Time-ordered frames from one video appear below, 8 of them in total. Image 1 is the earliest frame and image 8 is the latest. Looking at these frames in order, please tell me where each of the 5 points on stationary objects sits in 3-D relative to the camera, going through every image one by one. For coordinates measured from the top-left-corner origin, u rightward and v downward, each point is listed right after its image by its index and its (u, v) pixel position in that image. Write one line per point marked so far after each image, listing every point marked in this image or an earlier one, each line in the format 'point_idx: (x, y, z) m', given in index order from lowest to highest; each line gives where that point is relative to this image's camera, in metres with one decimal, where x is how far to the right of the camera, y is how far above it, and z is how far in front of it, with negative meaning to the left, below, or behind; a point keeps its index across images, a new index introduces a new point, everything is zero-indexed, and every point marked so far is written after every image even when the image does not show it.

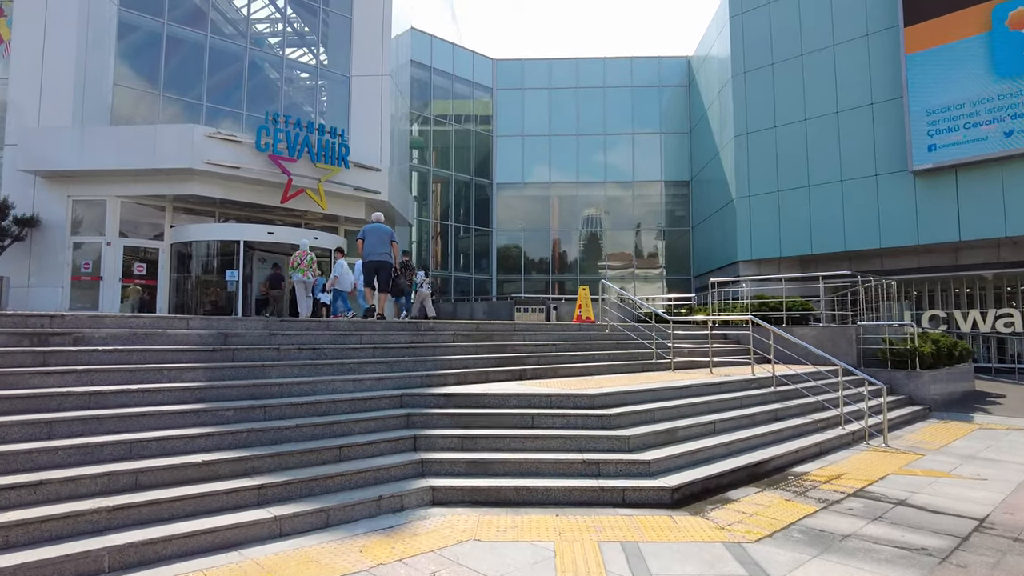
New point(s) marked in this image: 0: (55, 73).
0: (-12.5, +5.7, +17.6) m
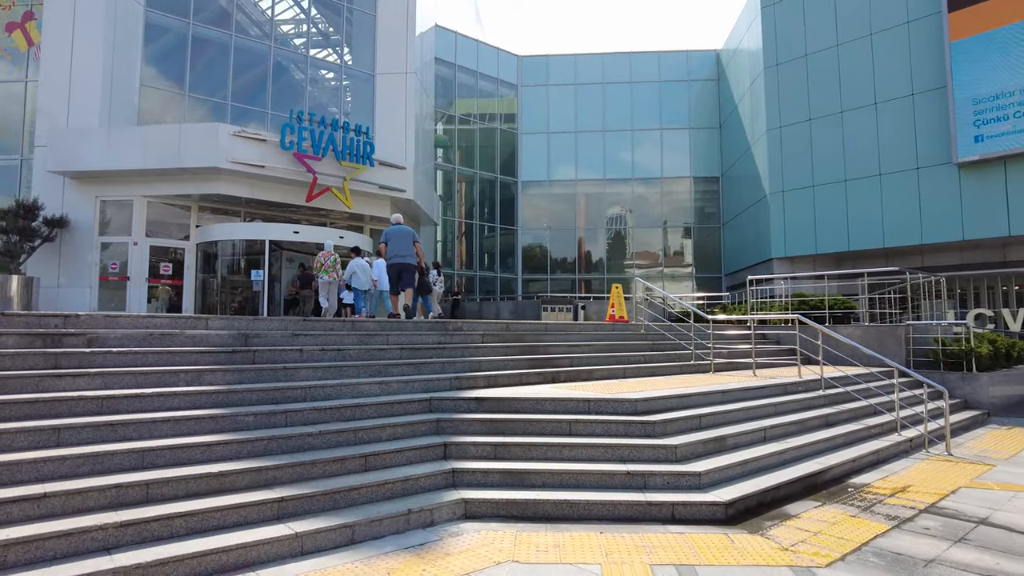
0: (-11.8, +5.7, +17.6) m
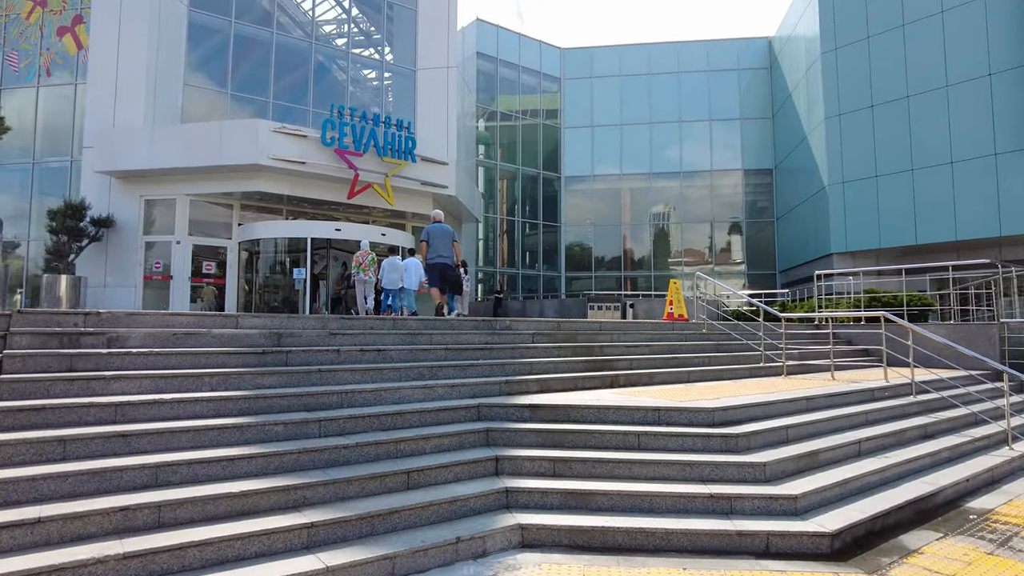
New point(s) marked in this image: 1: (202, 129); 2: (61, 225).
0: (-10.6, +5.7, +17.7) m
1: (-8.0, +4.1, +16.6) m
2: (-11.3, +1.6, +16.1) m
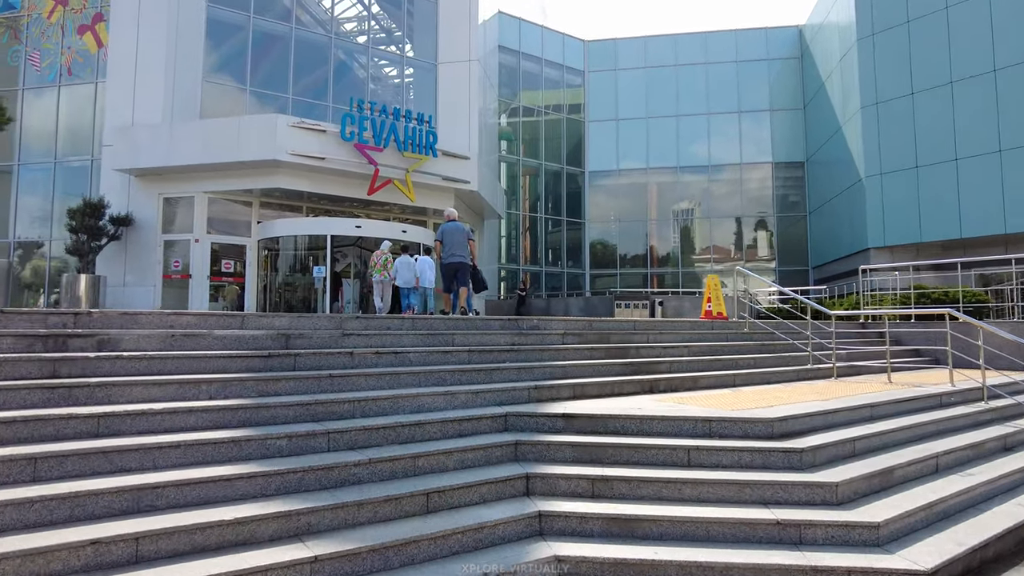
0: (-10.0, +5.7, +17.5) m
1: (-7.4, +4.1, +16.3) m
2: (-10.7, +1.6, +16.0) m
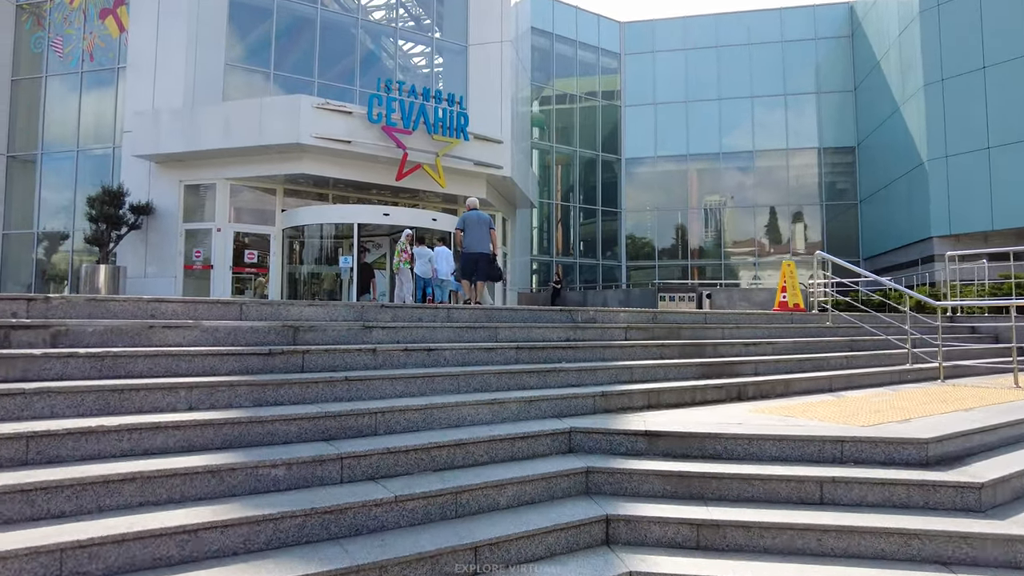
0: (-9.0, +6.0, +16.8) m
1: (-6.5, +4.3, +15.5) m
2: (-9.8, +1.8, +15.4) m
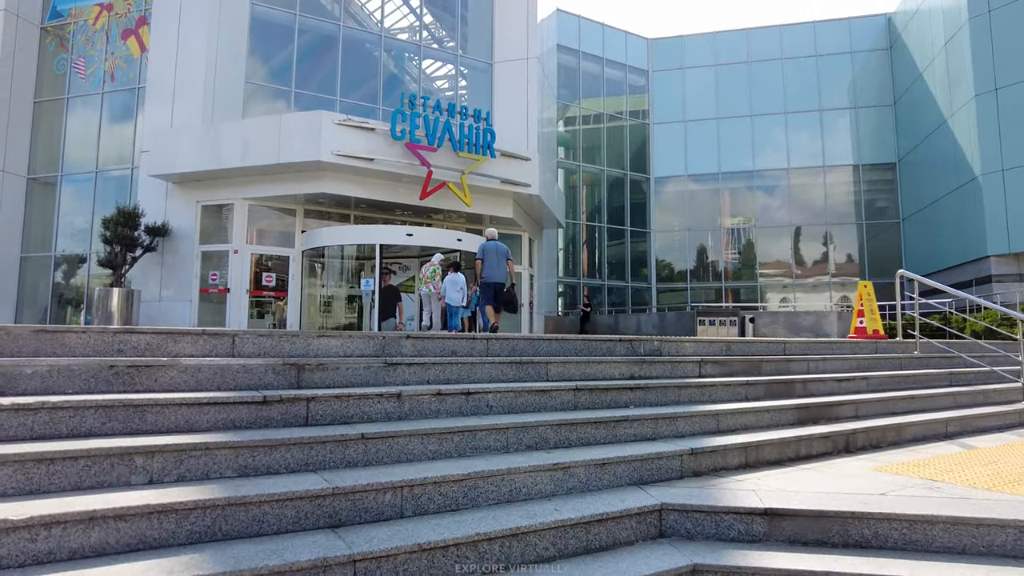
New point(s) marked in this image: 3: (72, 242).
0: (-8.3, +5.4, +16.4) m
1: (-5.8, +3.7, +15.0) m
2: (-9.1, +1.2, +14.8) m
3: (-12.9, +1.3, +19.1) m
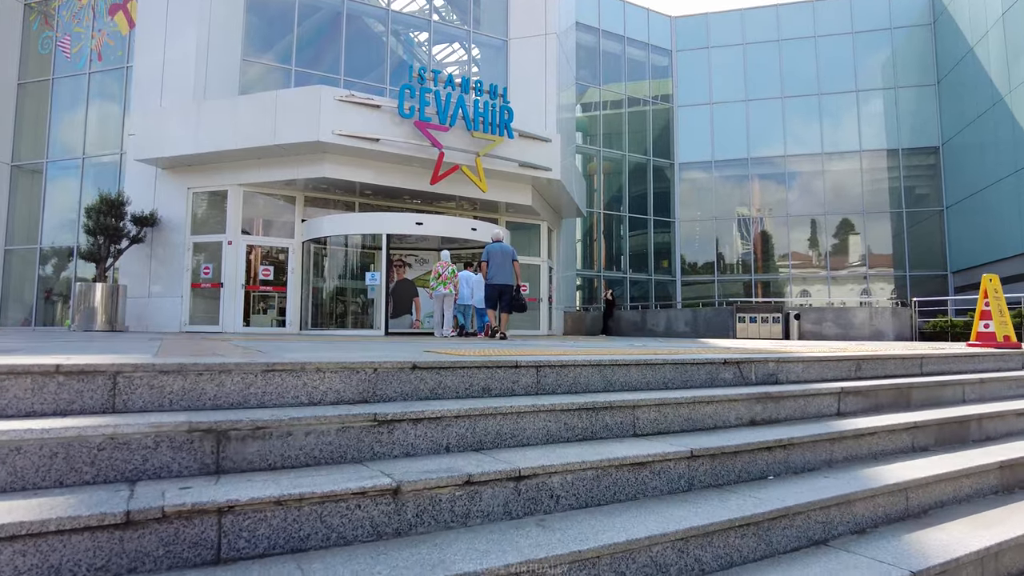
0: (-7.9, +5.5, +15.1) m
1: (-5.4, +3.9, +13.6) m
2: (-8.7, +1.4, +13.5) m
3: (-12.5, +1.5, +17.8) m
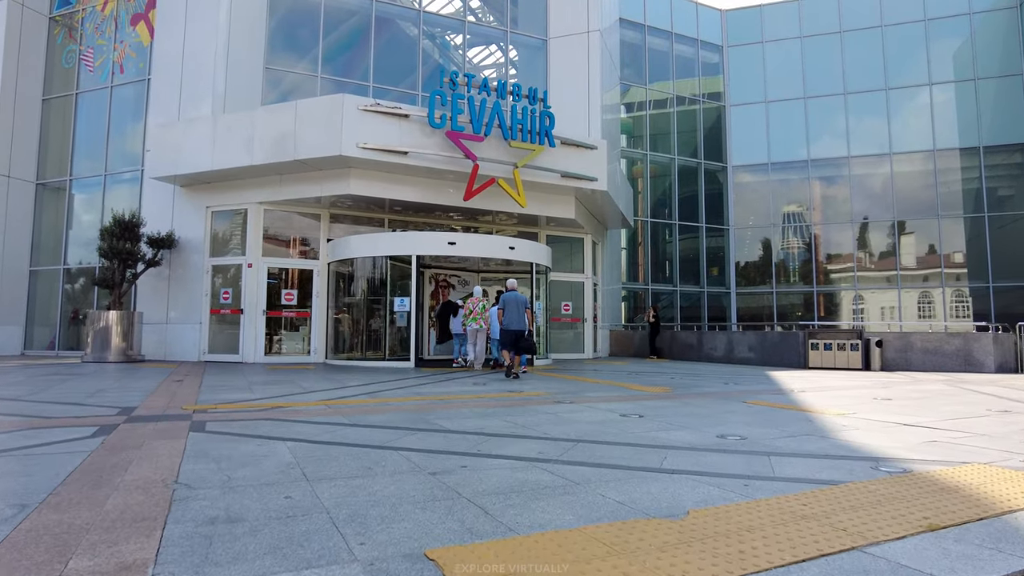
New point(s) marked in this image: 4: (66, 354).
0: (-7.0, +4.9, +14.2) m
1: (-4.6, +3.3, +12.6) m
2: (-7.9, +0.8, +12.7) m
3: (-11.4, +0.9, +17.2) m
4: (-11.8, -1.8, +17.1) m
